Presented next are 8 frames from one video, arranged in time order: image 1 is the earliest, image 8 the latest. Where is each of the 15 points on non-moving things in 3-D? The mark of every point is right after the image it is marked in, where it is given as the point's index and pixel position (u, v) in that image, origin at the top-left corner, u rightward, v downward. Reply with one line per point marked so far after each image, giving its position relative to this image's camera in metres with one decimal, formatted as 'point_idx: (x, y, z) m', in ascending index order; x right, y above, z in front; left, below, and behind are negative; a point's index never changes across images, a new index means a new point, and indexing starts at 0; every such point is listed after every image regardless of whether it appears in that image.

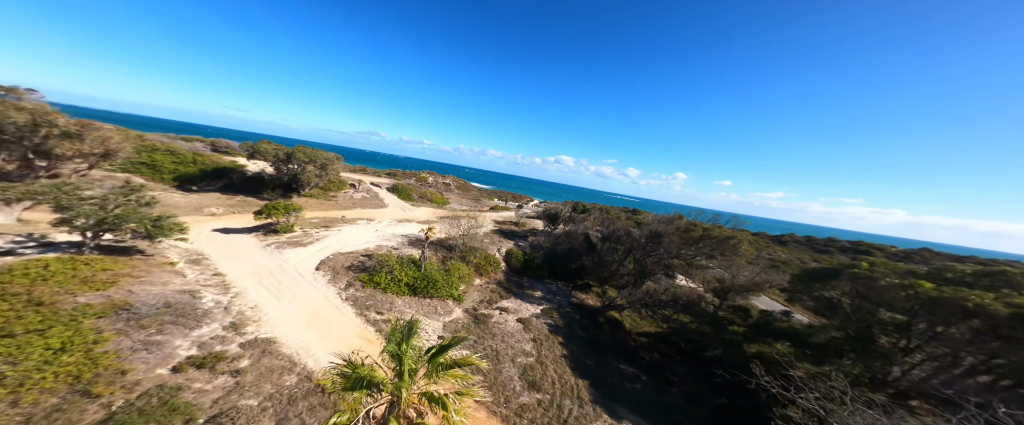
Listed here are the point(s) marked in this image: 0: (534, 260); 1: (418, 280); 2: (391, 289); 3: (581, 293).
0: (+1.5, -3.4, +19.2) m
1: (-4.2, -3.0, +12.5) m
2: (-4.9, -3.1, +11.5) m
3: (+4.3, -5.1, +17.7) m
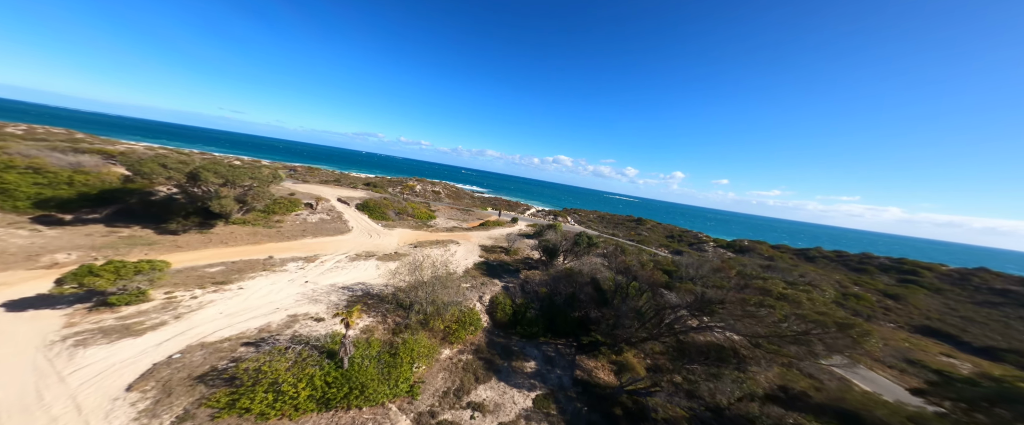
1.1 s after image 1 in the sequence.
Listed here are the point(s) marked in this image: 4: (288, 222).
0: (+0.7, -5.2, +14.5) m
1: (-5.0, -4.9, +7.8) m
2: (-5.7, -4.9, +6.8) m
3: (+3.6, -6.8, +13.0) m
4: (-14.7, -0.6, +18.5) m
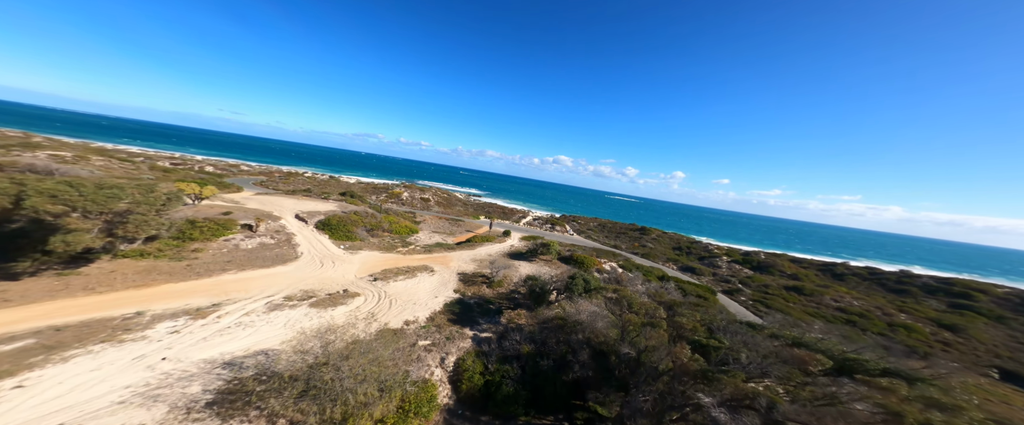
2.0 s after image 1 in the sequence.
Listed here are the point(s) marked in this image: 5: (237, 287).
0: (-0.4, -6.5, +10.6) m
1: (-6.1, -6.2, +3.9) m
2: (-6.8, -6.2, +2.9) m
3: (+2.5, -8.1, +9.1) m
4: (-15.8, -1.9, +14.7) m
5: (-12.4, -3.3, +12.7) m
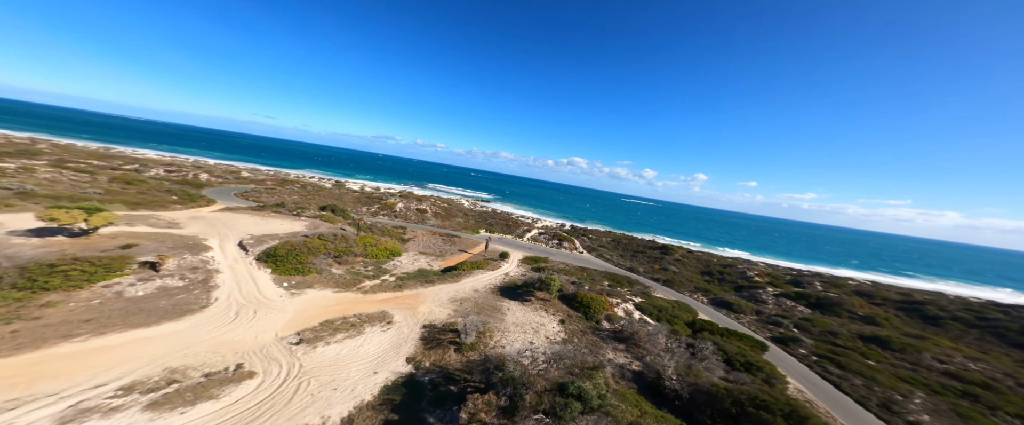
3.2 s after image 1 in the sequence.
0: (-2.1, -8.3, +5.8) m
1: (-8.1, -7.8, -0.5) m
2: (-9.0, -7.9, -1.4) m
3: (+0.7, -9.9, +4.2) m
4: (-17.1, -3.5, +10.9) m
5: (-13.9, -5.0, +8.7) m
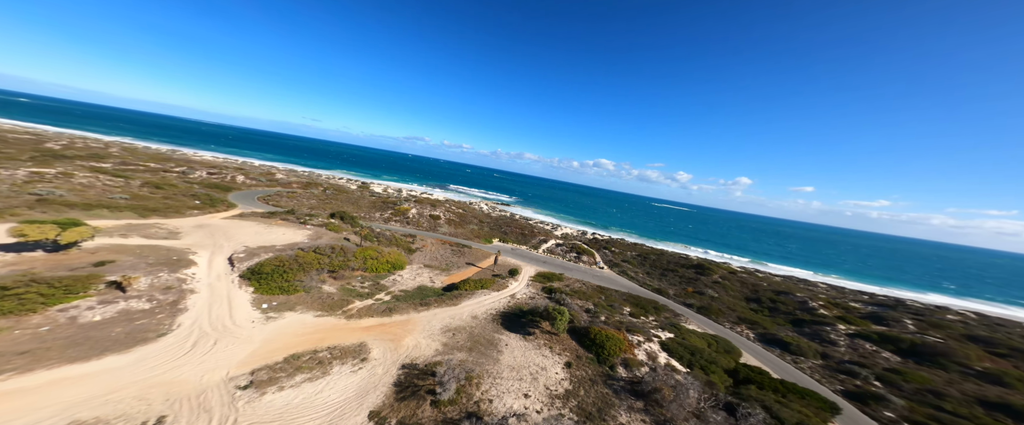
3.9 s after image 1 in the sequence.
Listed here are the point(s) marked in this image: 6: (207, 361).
0: (-3.5, -9.4, +3.6) m
1: (-10.2, -8.8, -2.0) m
2: (-11.1, -8.8, -2.9) m
3: (-1.0, -11.1, +1.7) m
4: (-17.9, -4.3, +10.2) m
5: (-14.9, -5.8, +7.7) m
6: (-12.1, -5.9, +11.4) m
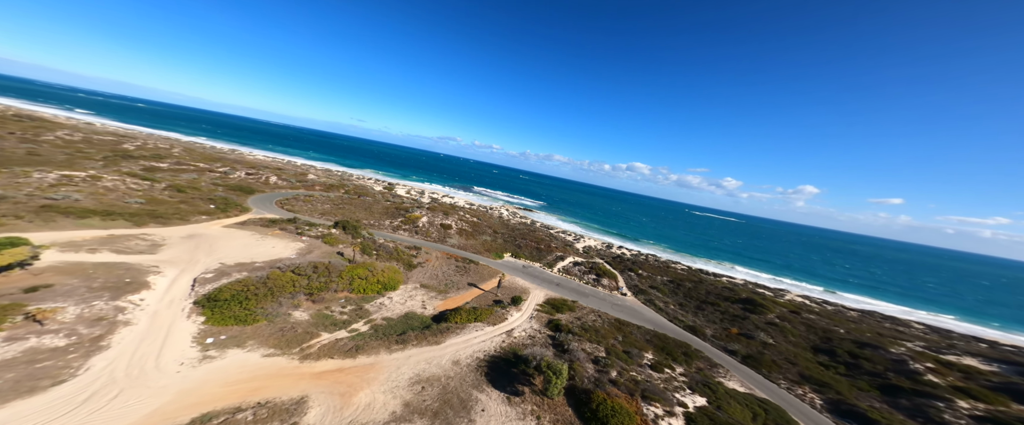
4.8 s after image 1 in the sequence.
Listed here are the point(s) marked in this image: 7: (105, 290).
0: (-6.4, -10.8, +0.8) m
1: (-13.6, -9.9, -4.0) m
2: (-14.6, -9.9, -4.7) m
3: (-4.2, -12.6, -1.4) m
4: (-19.5, -5.2, +9.1) m
5: (-17.0, -6.8, +6.3) m
6: (-13.8, -7.0, +9.6) m
7: (-19.2, -3.5, +13.4) m
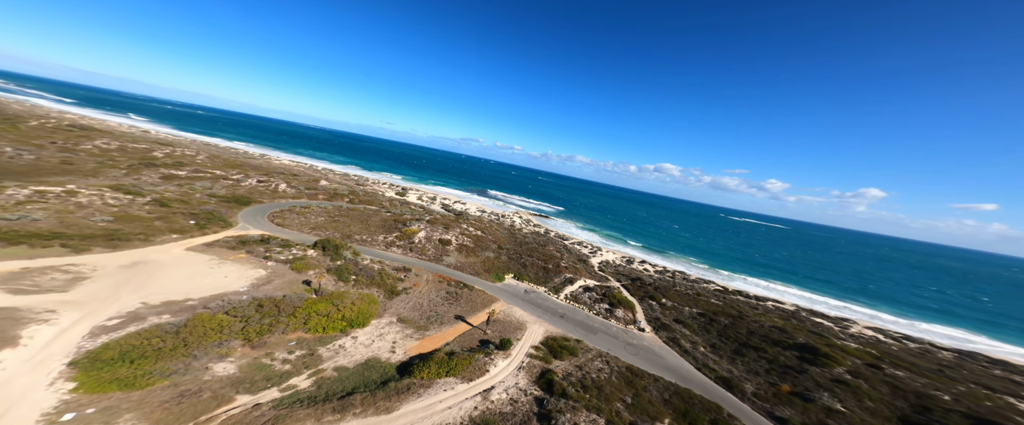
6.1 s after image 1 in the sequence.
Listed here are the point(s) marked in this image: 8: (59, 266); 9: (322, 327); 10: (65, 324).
0: (-9.6, -12.7, -2.8) m
1: (-17.3, -11.7, -6.9) m
2: (-18.4, -11.6, -7.5) m
3: (-7.7, -14.5, -5.2) m
4: (-21.9, -6.9, +6.7) m
5: (-19.7, -8.5, +3.6) m
6: (-16.2, -8.8, +6.7) m
7: (-21.2, -5.2, +10.9) m
8: (-26.1, -3.1, +16.3) m
9: (-13.0, -7.7, +18.3) m
10: (-20.6, -5.2, +13.3) m
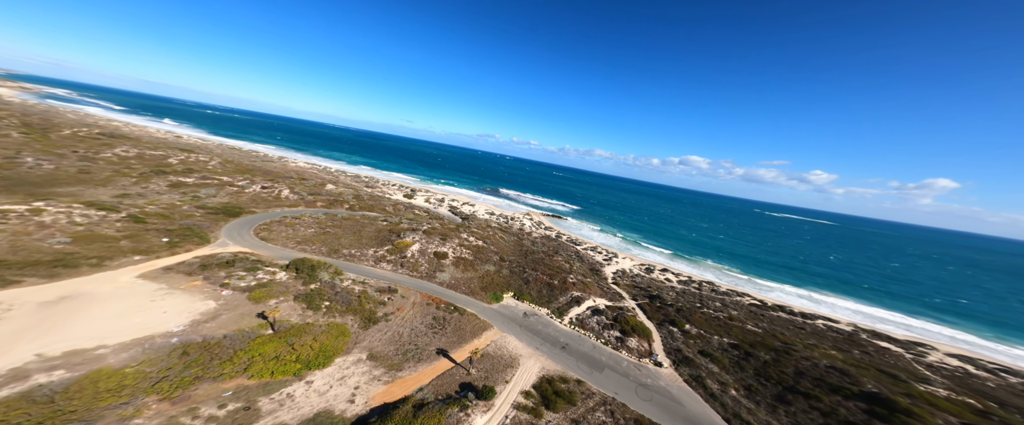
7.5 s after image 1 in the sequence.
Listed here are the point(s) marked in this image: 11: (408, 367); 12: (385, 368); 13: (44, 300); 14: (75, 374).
0: (-12.5, -14.7, -5.7) m
1: (-20.4, -13.8, -9.2) m
2: (-21.6, -13.8, -9.8) m
3: (-10.7, -16.5, -8.2) m
4: (-24.1, -8.8, +4.5) m
5: (-22.1, -10.4, +1.3) m
6: (-18.3, -10.6, +4.1) m
7: (-23.0, -7.0, +8.7) m
8: (-27.6, -4.8, +14.4) m
9: (-14.3, -9.3, +15.4) m
10: (-22.3, -6.9, +11.0) m
11: (-7.4, -10.6, +19.0) m
12: (-8.9, -10.4, +18.6) m
13: (-26.5, -5.0, +16.0) m
14: (-19.5, -7.2, +13.1) m
